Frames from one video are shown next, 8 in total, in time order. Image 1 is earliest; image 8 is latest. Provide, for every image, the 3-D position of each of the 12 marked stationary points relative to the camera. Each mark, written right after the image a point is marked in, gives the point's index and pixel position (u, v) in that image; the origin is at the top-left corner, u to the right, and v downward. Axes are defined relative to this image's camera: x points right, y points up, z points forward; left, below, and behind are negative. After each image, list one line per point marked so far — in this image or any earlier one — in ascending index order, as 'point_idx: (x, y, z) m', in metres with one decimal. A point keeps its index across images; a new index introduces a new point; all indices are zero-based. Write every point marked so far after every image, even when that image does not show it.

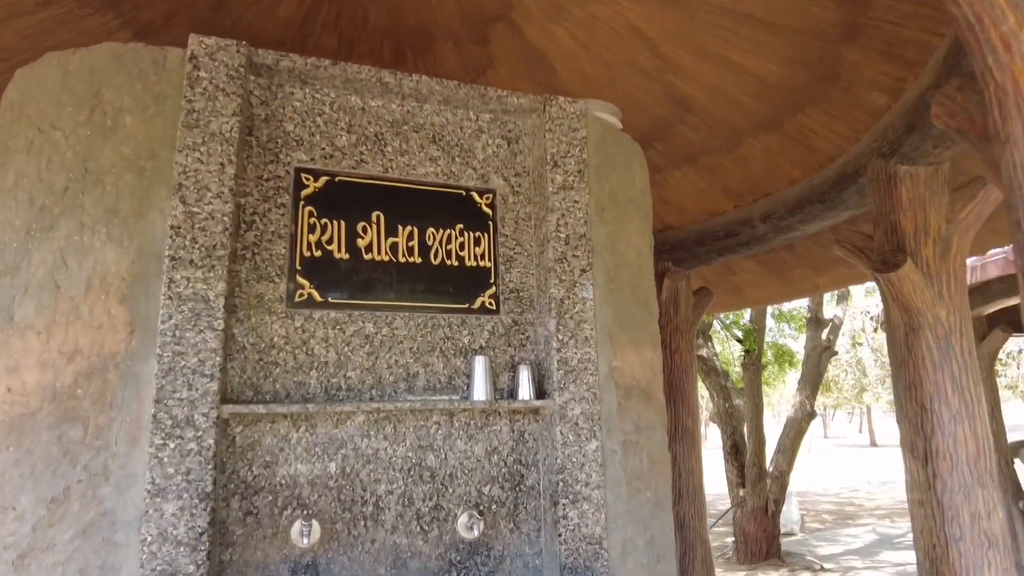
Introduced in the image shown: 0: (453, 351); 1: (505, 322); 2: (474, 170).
0: (-0.2, -0.2, +2.5) m
1: (0.0, -0.1, +2.6) m
2: (-0.2, +0.5, +2.7) m
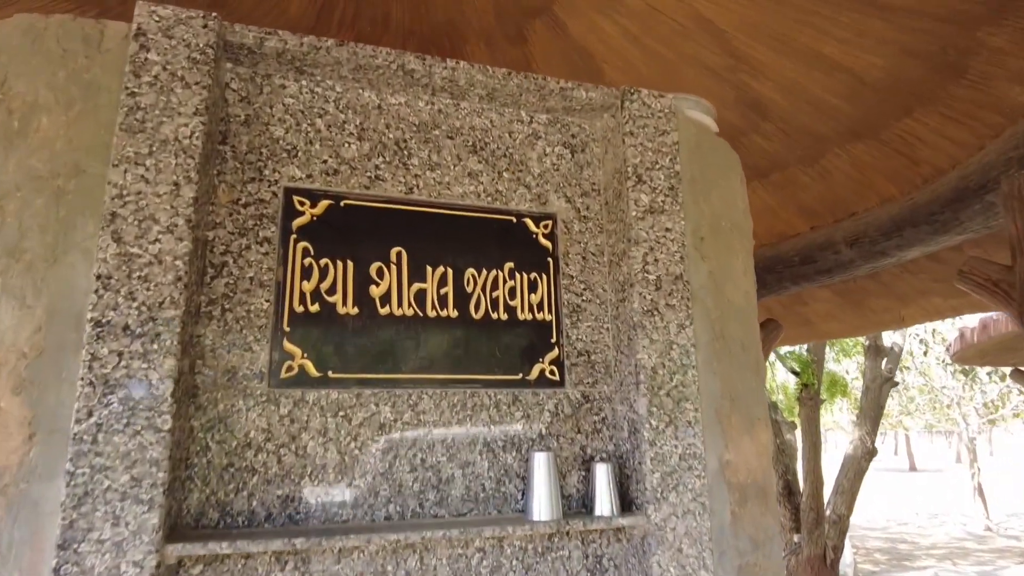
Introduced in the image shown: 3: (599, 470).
0: (0.0, -0.4, +1.8) m
1: (+0.2, -0.3, +1.9) m
2: (+0.1, +0.3, +2.0) m
3: (+0.2, -0.5, +1.8) m
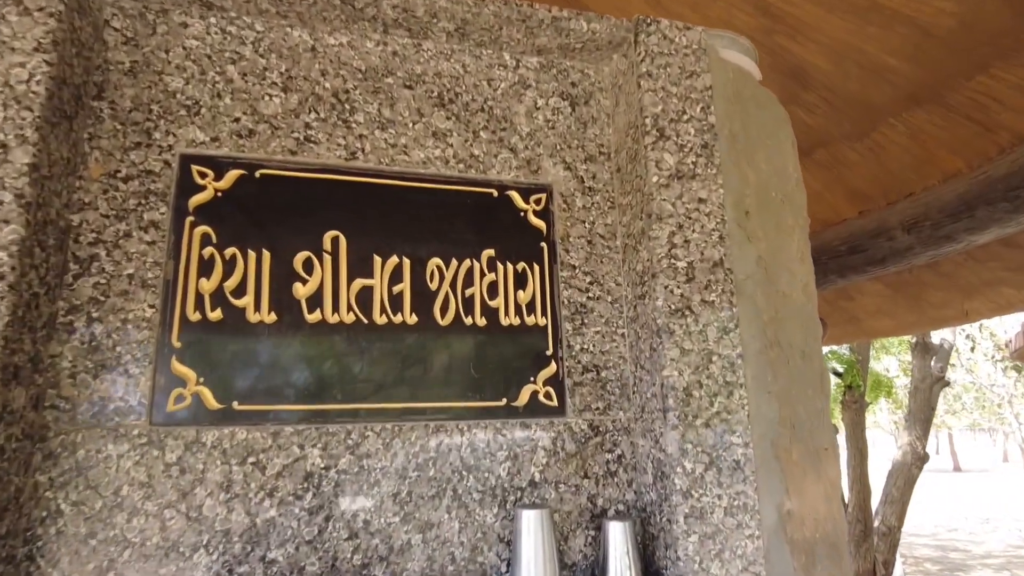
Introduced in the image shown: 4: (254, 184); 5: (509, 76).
0: (-0.1, -0.4, +1.3) m
1: (+0.1, -0.3, +1.4) m
2: (0.0, +0.3, +1.5) m
3: (+0.2, -0.5, +1.3) m
4: (-0.5, +0.2, +1.3) m
5: (0.0, +0.5, +1.5) m
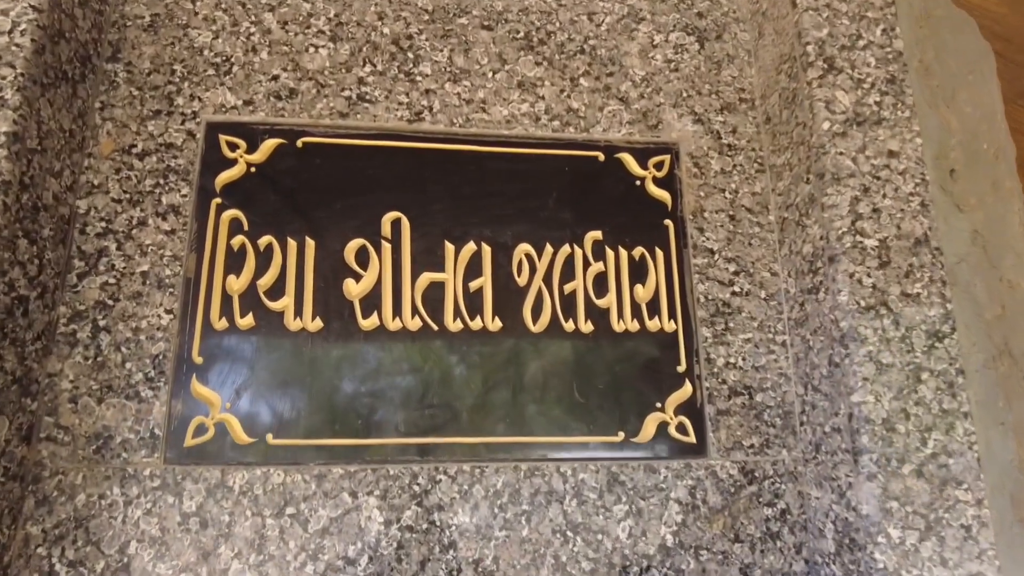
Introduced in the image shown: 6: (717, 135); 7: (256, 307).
0: (+0.1, -0.4, +0.9) m
1: (+0.3, -0.3, +1.0) m
2: (+0.2, +0.3, +1.1) m
3: (+0.4, -0.5, +0.9) m
4: (-0.3, +0.2, +1.0) m
5: (+0.2, +0.5, +1.2) m
6: (+0.4, +0.3, +1.2) m
7: (-0.4, 0.0, +1.0) m
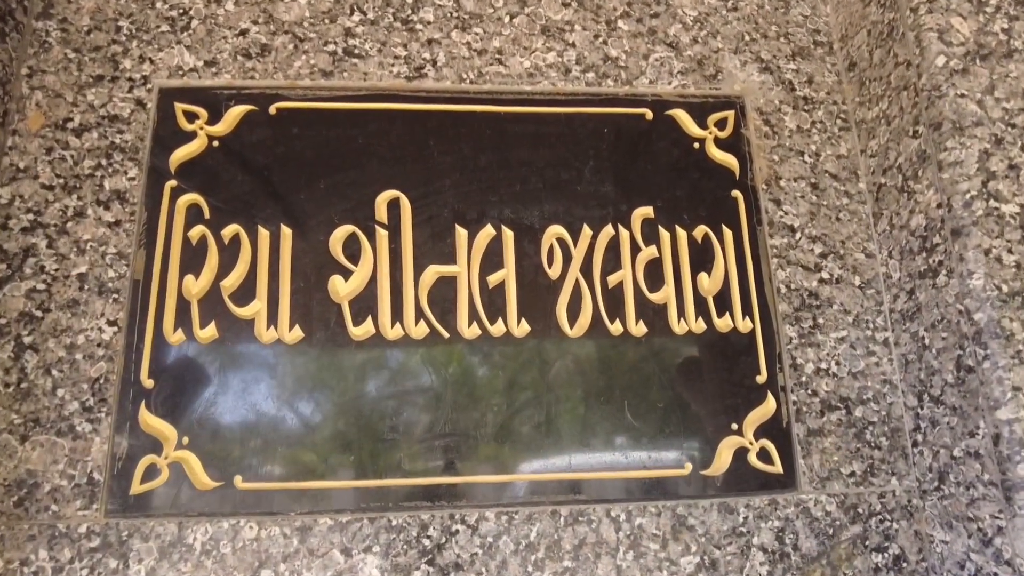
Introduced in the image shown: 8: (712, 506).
0: (+0.2, -0.4, +0.7) m
1: (+0.4, -0.3, +0.8) m
2: (+0.2, +0.3, +0.9) m
3: (+0.4, -0.4, +0.7) m
4: (-0.3, +0.2, +0.8) m
5: (+0.2, +0.5, +1.0) m
6: (+0.4, +0.3, +0.9) m
7: (-0.3, 0.0, +0.8) m
8: (+0.2, -0.3, +0.8) m
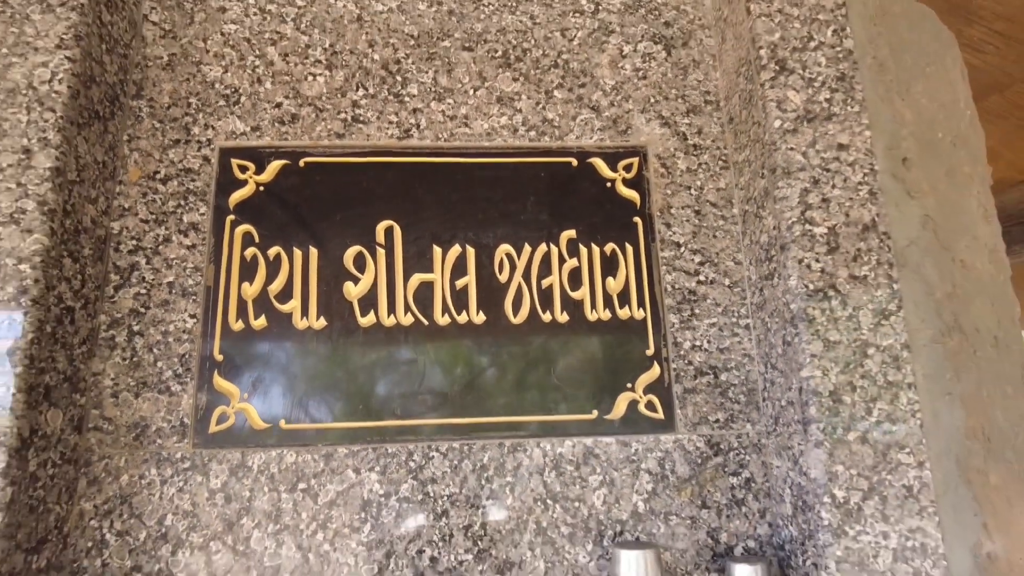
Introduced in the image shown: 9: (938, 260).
0: (+0.1, -0.4, +1.1) m
1: (+0.3, -0.3, +1.1) m
2: (+0.2, +0.3, +1.2) m
3: (+0.3, -0.4, +1.0) m
4: (-0.4, +0.2, +1.2) m
5: (+0.1, +0.5, +1.3) m
6: (+0.3, +0.3, +1.3) m
7: (-0.4, 0.0, +1.1) m
8: (+0.2, -0.3, +1.1) m
9: (+0.7, 0.0, +1.1) m
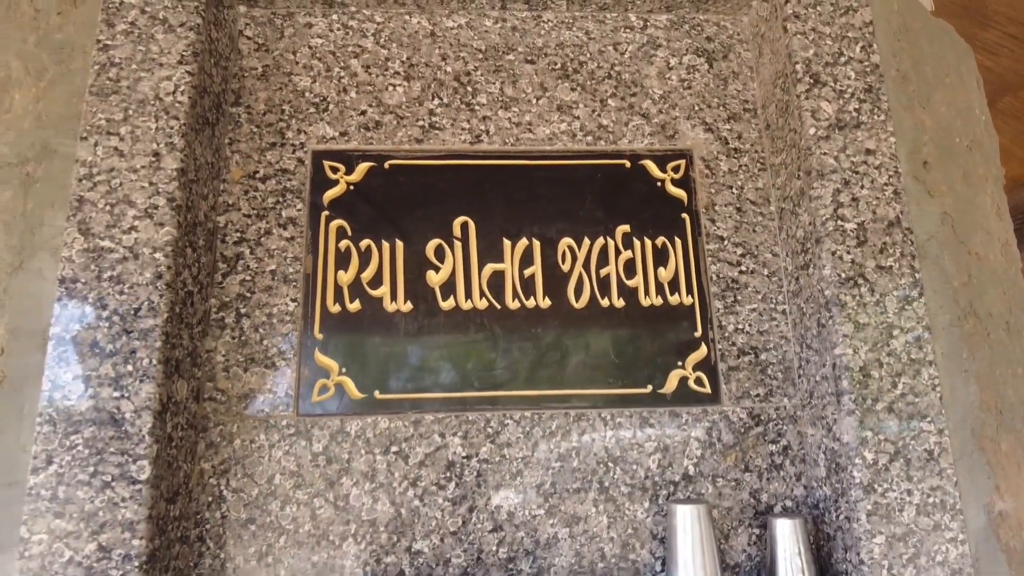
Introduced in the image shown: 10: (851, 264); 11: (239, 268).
0: (+0.2, -0.4, +1.2) m
1: (+0.4, -0.3, +1.3) m
2: (+0.3, +0.4, +1.4) m
3: (+0.5, -0.4, +1.1) m
4: (-0.3, +0.2, +1.3) m
5: (+0.3, +0.5, +1.4) m
6: (+0.5, +0.3, +1.4) m
7: (-0.3, 0.0, +1.3) m
8: (+0.3, -0.2, +1.2) m
9: (+0.9, +0.1, +1.3) m
10: (+0.6, 0.0, +1.2) m
11: (-0.5, 0.0, +1.3) m
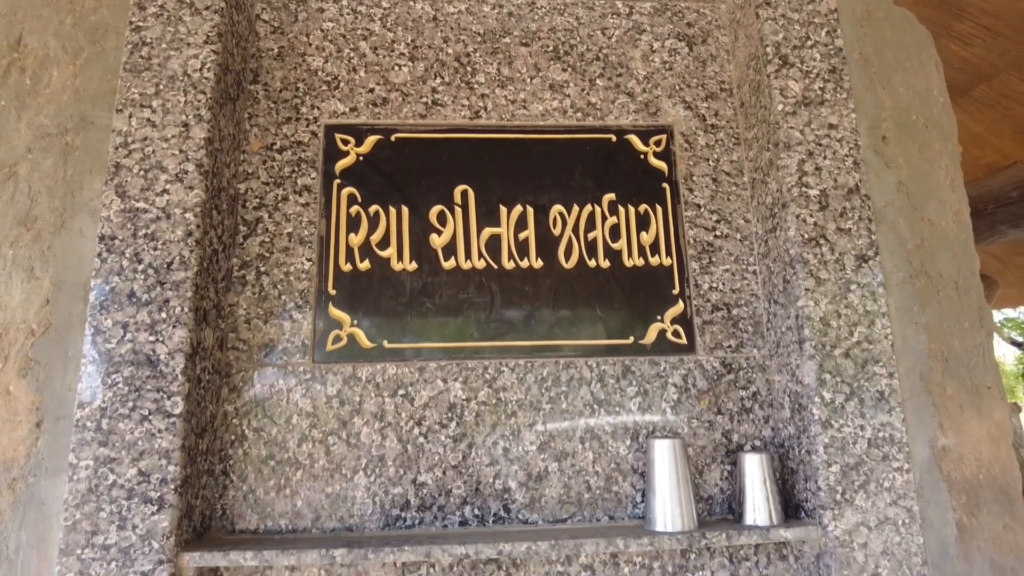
0: (+0.2, -0.3, +1.3) m
1: (+0.4, -0.2, +1.4) m
2: (+0.3, +0.4, +1.5) m
3: (+0.5, -0.3, +1.3) m
4: (-0.3, +0.3, +1.4) m
5: (+0.3, +0.6, +1.6) m
6: (+0.4, +0.4, +1.5) m
7: (-0.3, +0.1, +1.4) m
8: (+0.3, -0.2, +1.4) m
9: (+0.9, +0.1, +1.4) m
10: (+0.6, +0.1, +1.3) m
11: (-0.5, +0.1, +1.4) m
